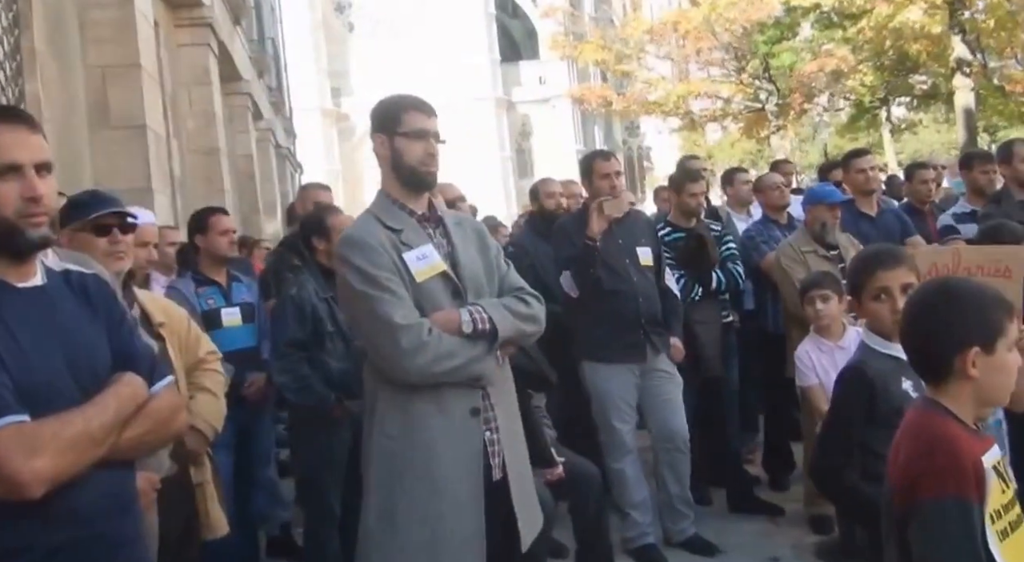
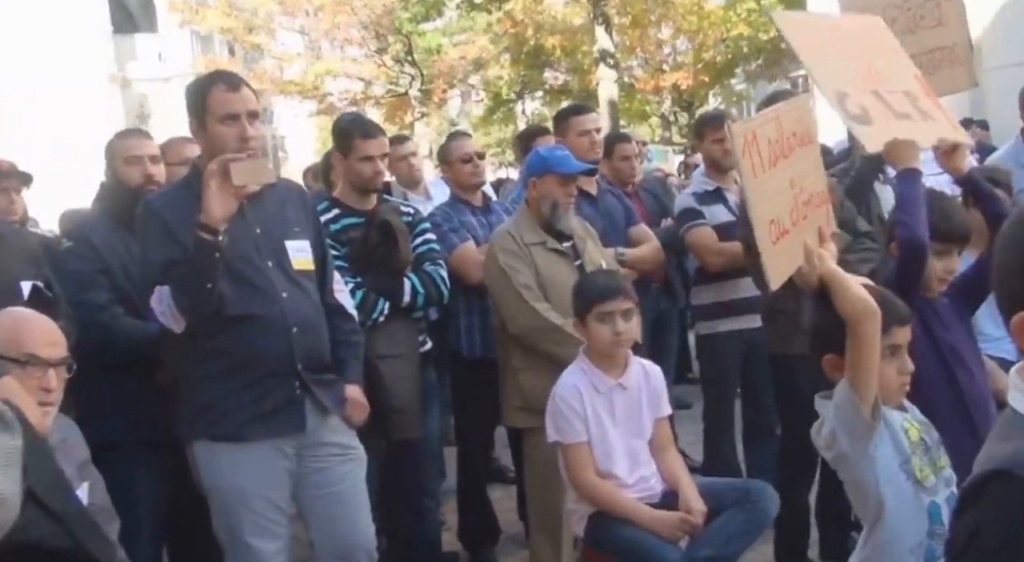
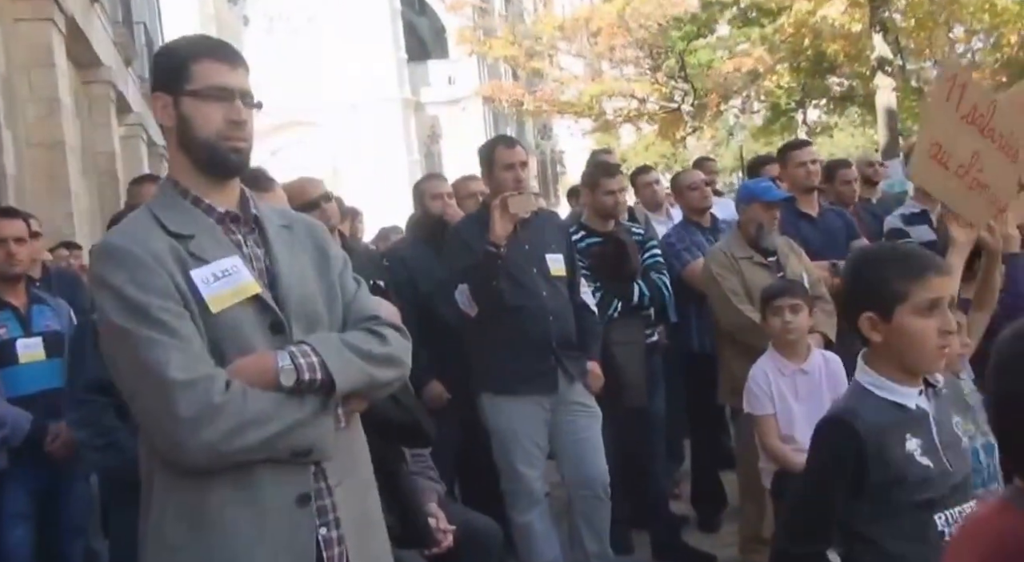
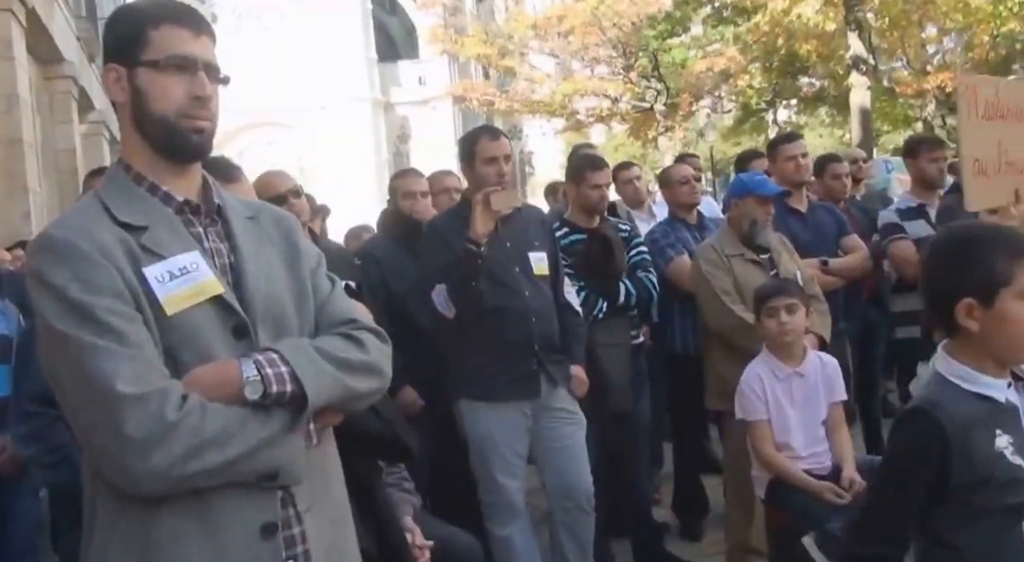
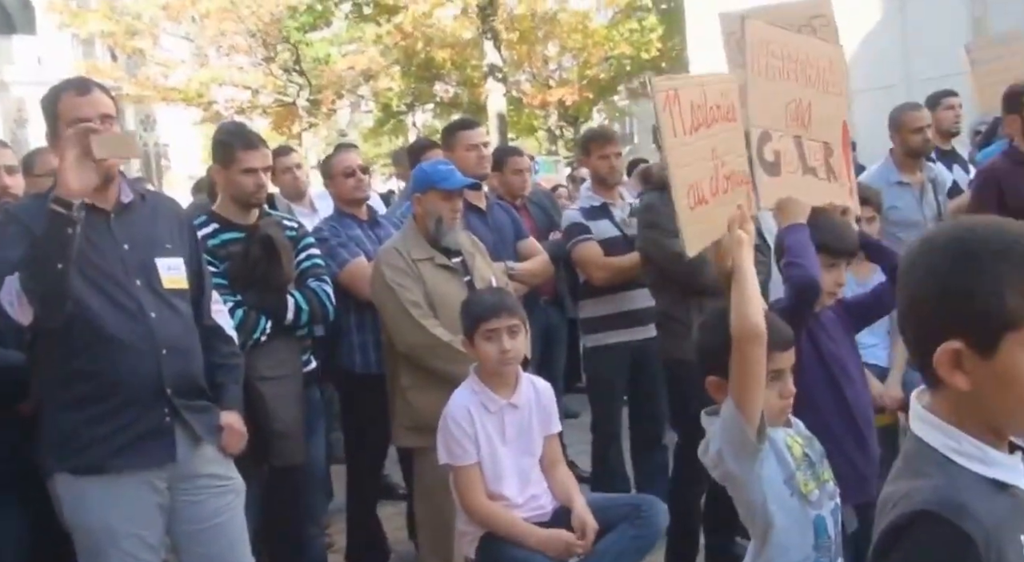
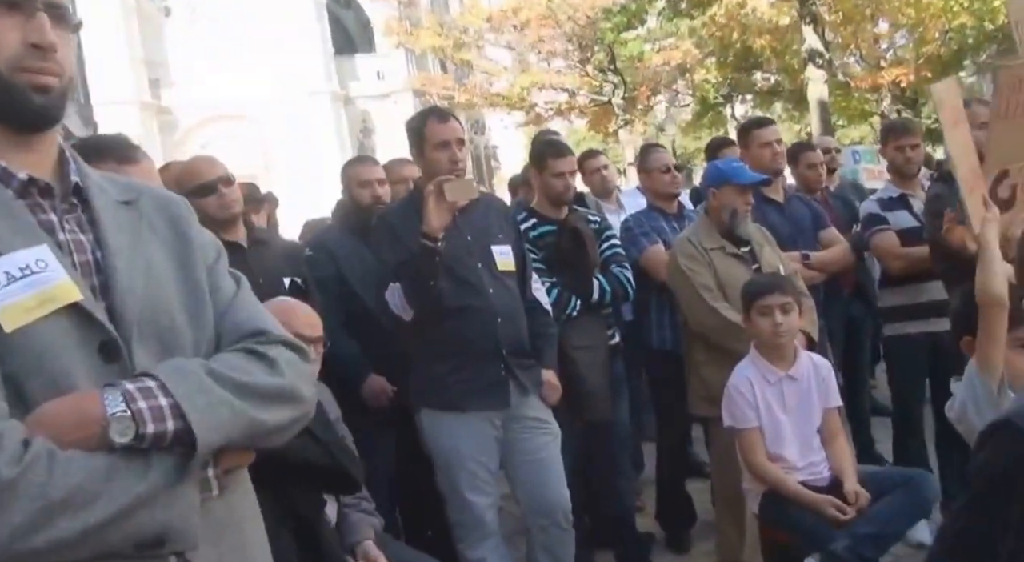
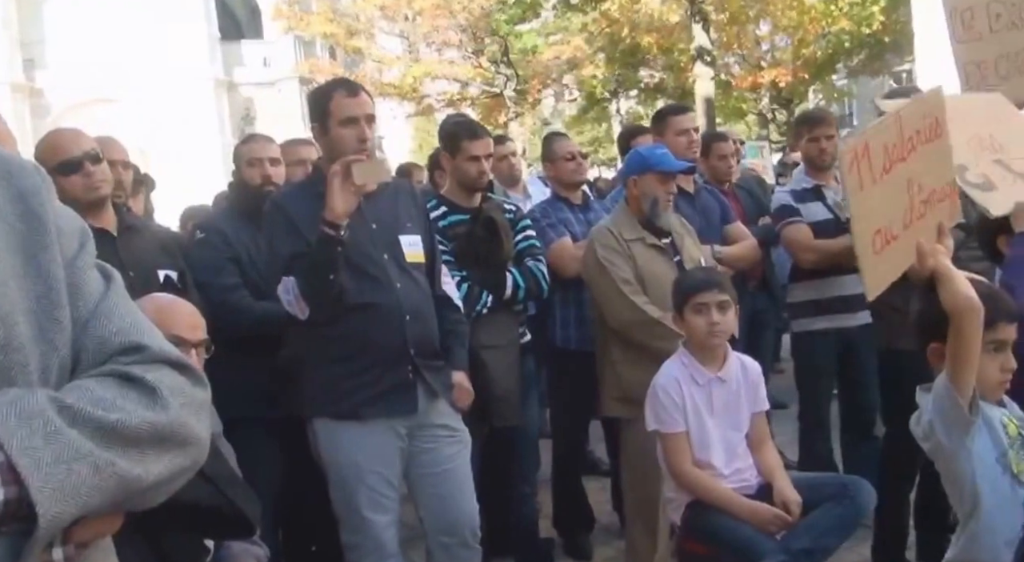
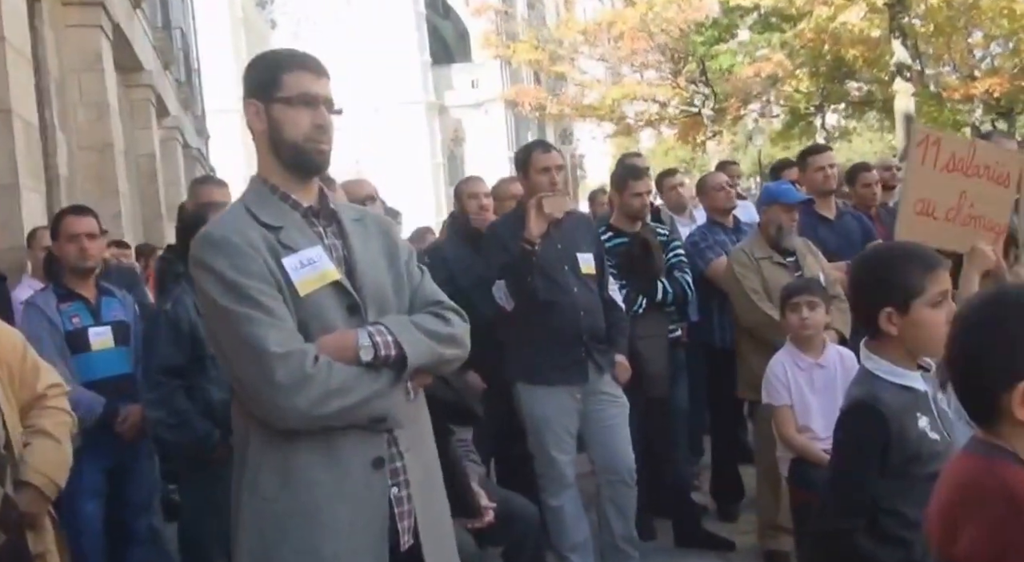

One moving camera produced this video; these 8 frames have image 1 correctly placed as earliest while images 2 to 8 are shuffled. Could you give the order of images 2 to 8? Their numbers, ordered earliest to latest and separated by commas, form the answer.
8, 3, 4, 6, 7, 2, 5
